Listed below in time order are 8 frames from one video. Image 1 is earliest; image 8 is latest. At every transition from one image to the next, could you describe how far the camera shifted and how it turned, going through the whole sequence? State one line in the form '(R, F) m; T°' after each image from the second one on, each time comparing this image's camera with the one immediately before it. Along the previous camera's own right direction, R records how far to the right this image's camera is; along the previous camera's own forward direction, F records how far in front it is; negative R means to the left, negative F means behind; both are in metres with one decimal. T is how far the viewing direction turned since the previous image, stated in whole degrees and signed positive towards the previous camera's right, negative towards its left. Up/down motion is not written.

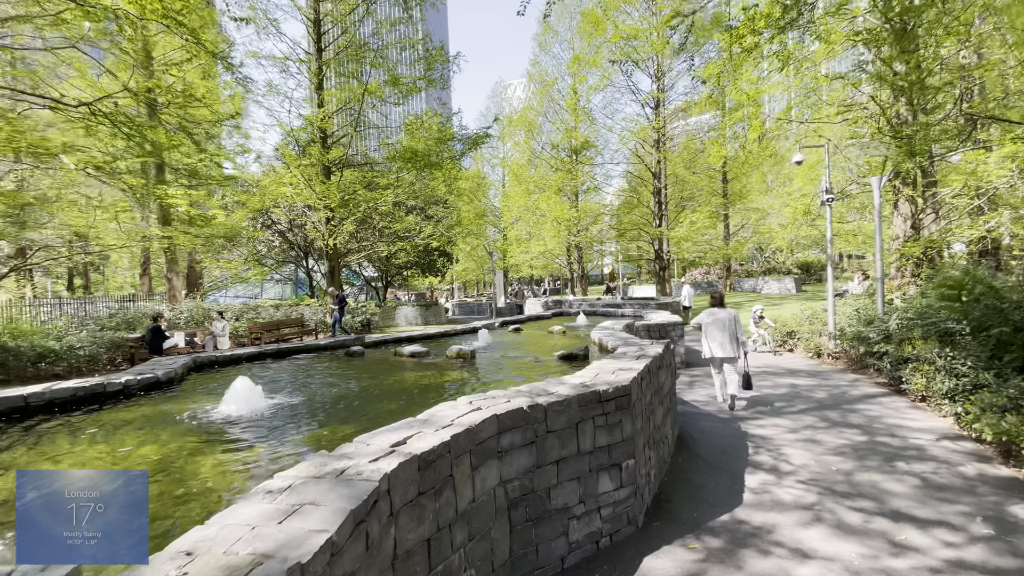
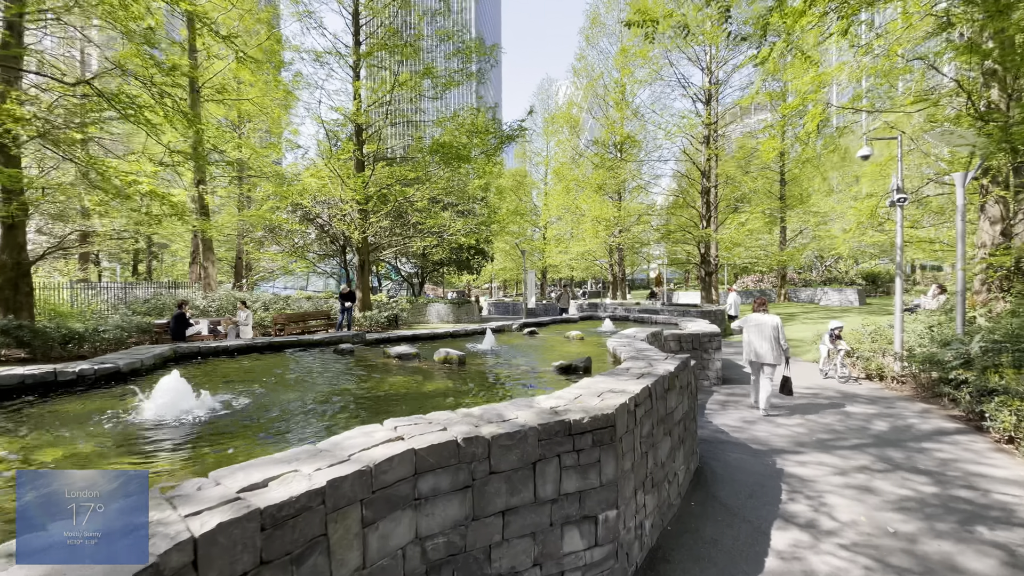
(+0.4, +0.5) m; -5°
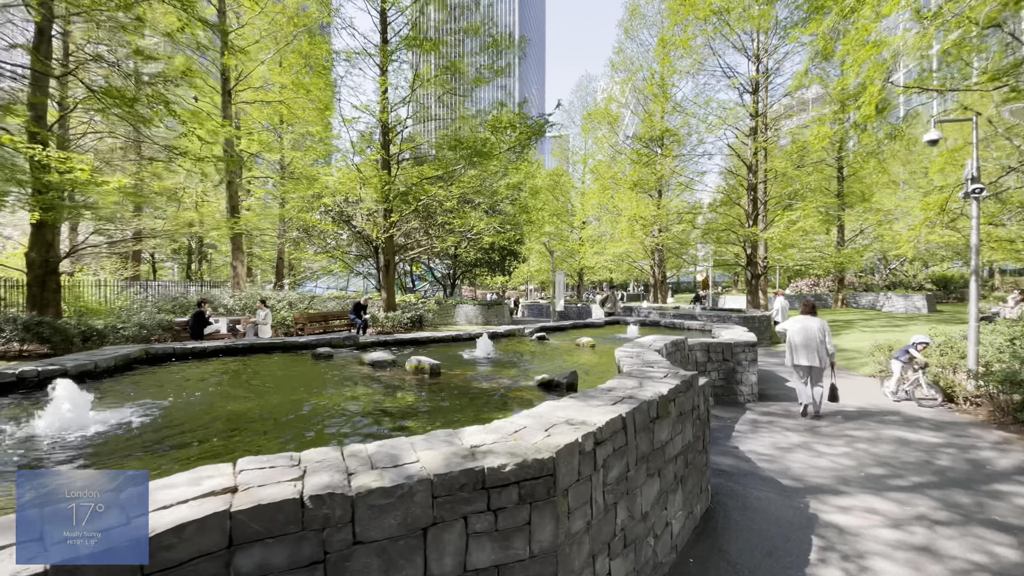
(+0.4, +0.5) m; -5°
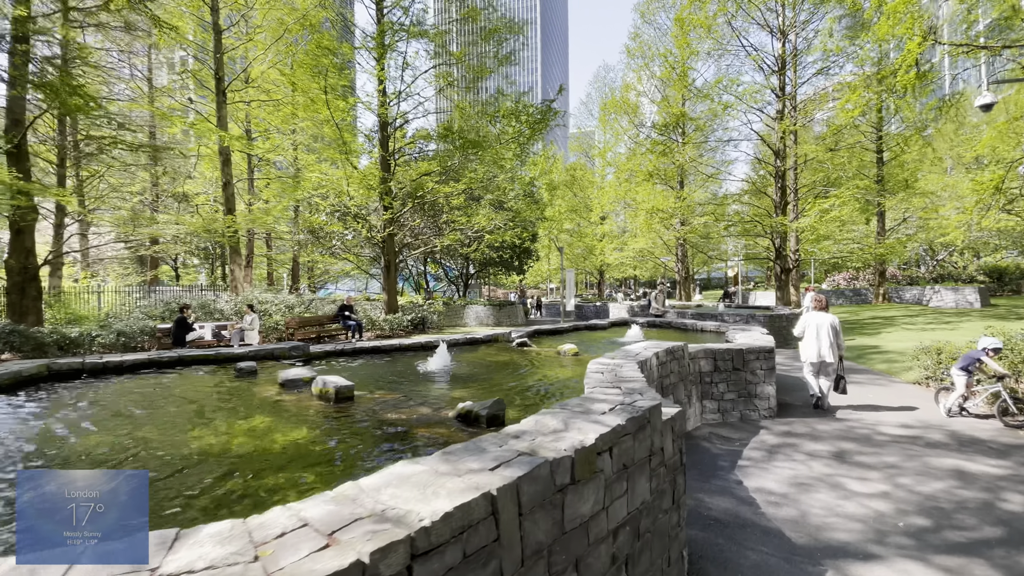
(+0.6, +0.7) m; -3°
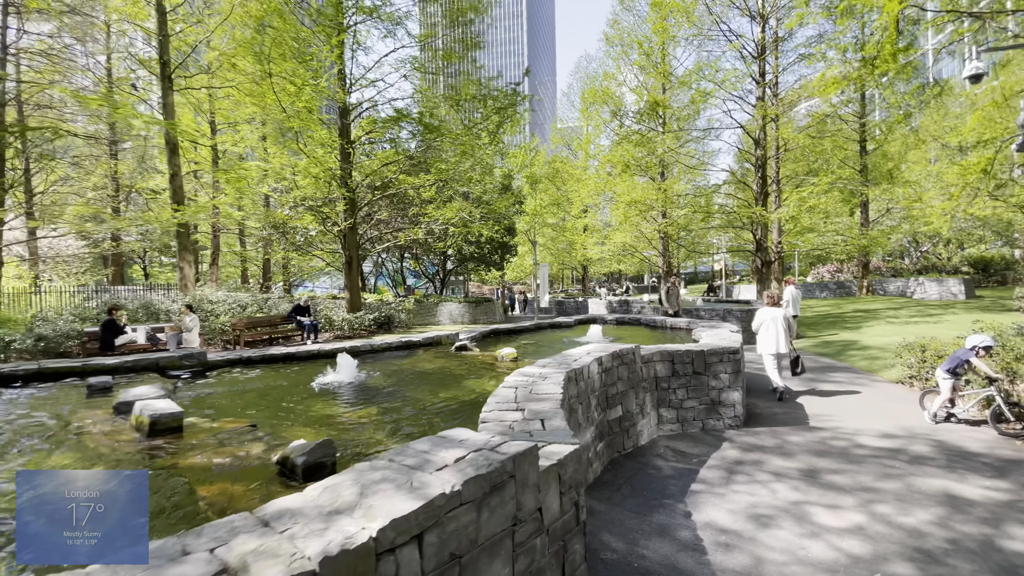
(+0.5, +0.6) m; +1°
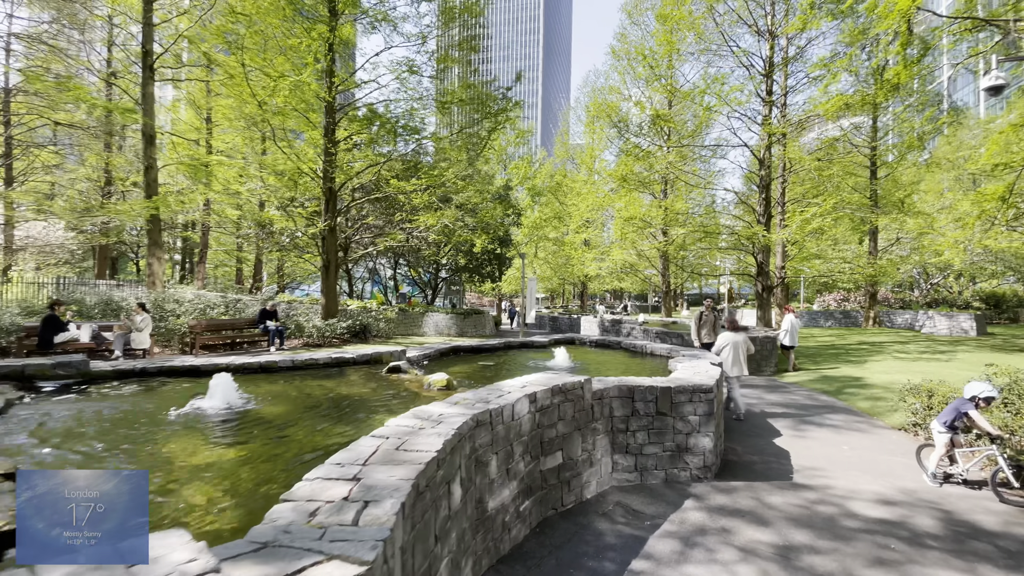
(+0.5, +0.6) m; -1°
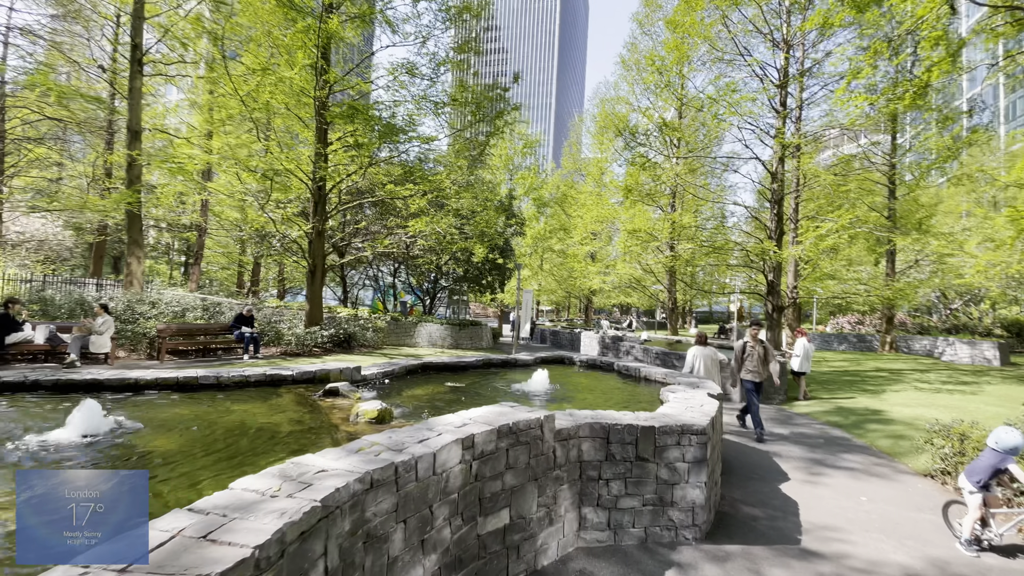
(+0.3, +0.6) m; -1°
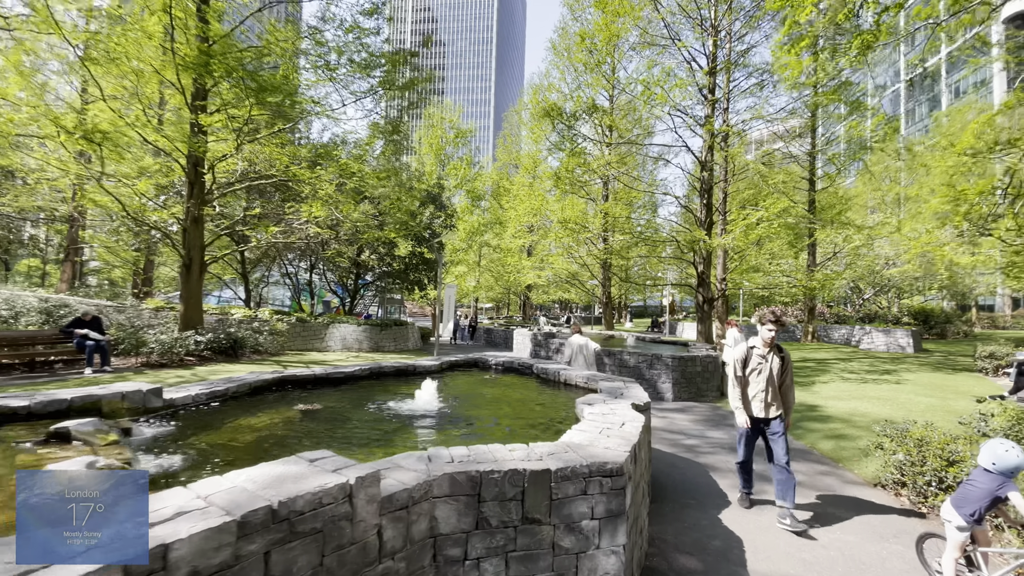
(+0.5, +1.0) m; +7°
